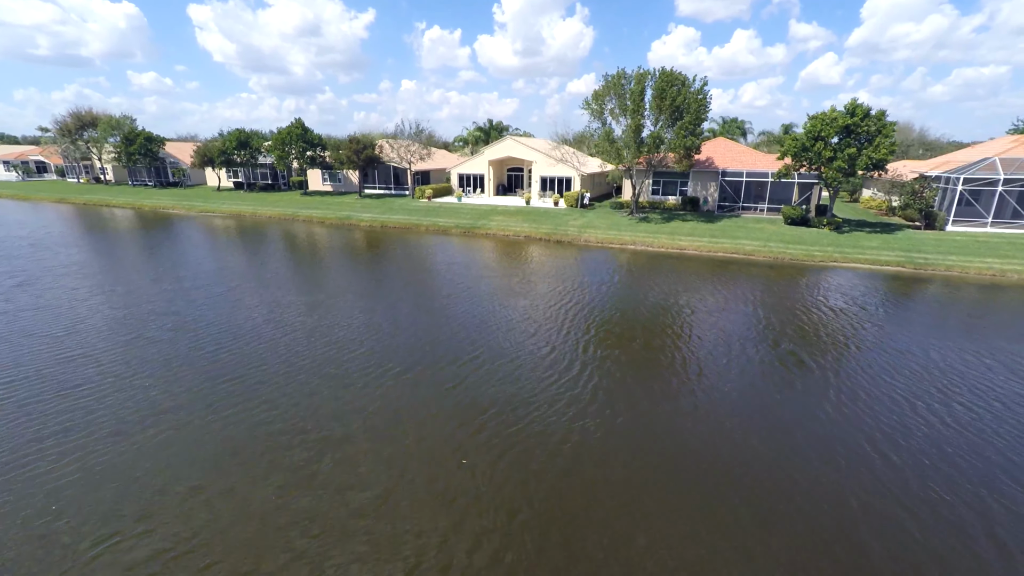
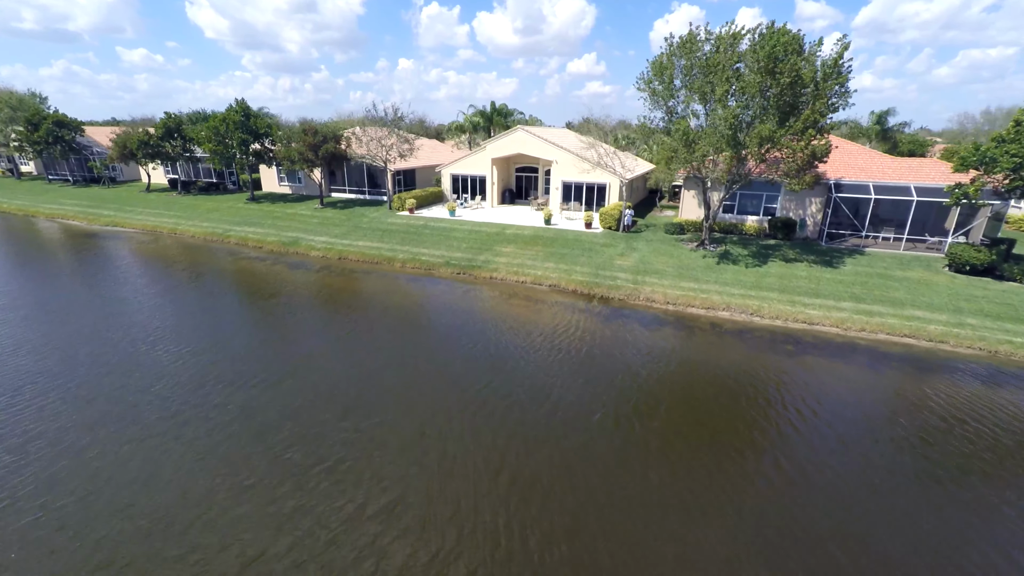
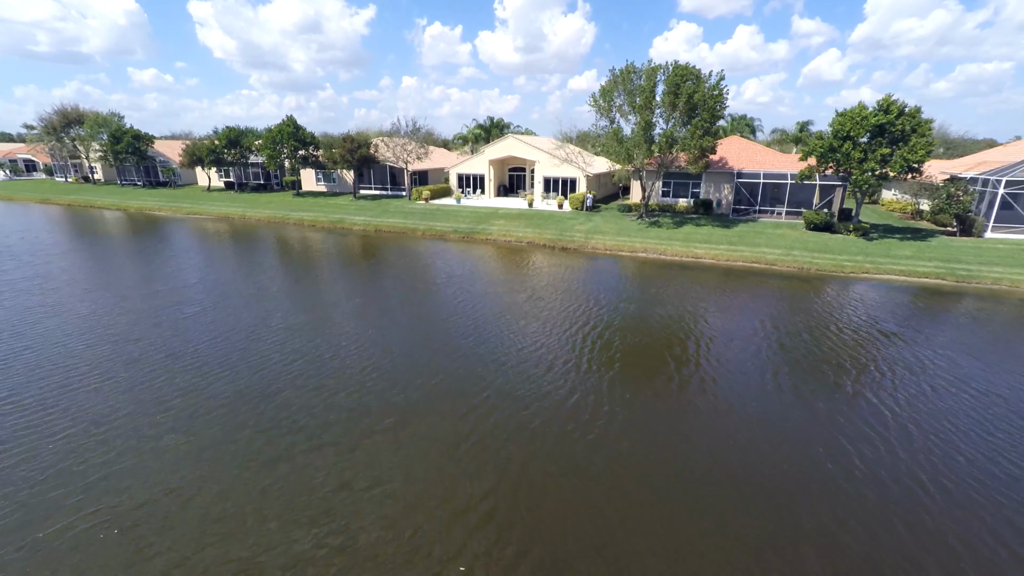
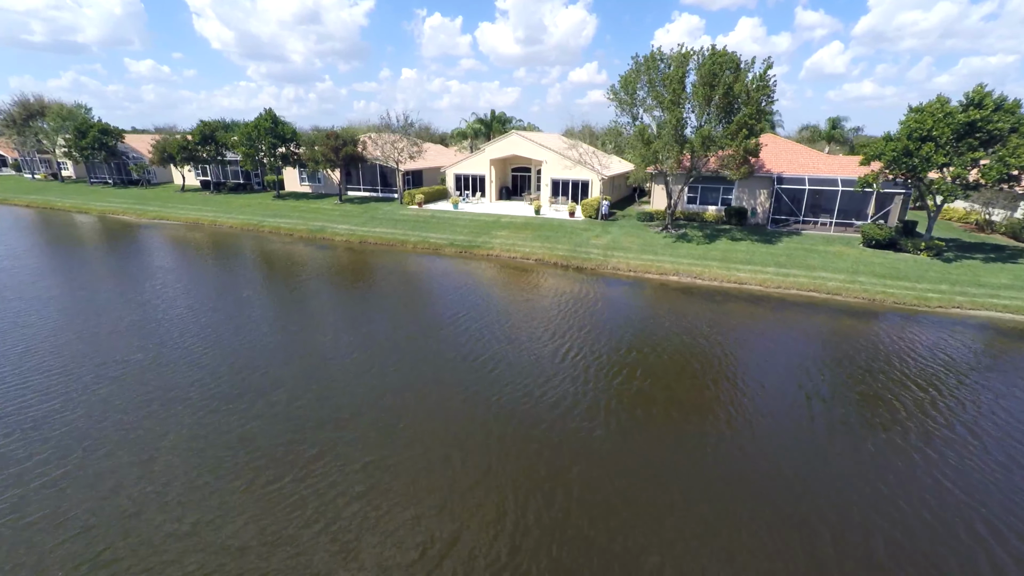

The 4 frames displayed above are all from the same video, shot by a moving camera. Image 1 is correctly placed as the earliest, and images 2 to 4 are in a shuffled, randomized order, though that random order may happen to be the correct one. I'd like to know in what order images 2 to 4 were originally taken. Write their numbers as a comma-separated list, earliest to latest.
3, 4, 2
